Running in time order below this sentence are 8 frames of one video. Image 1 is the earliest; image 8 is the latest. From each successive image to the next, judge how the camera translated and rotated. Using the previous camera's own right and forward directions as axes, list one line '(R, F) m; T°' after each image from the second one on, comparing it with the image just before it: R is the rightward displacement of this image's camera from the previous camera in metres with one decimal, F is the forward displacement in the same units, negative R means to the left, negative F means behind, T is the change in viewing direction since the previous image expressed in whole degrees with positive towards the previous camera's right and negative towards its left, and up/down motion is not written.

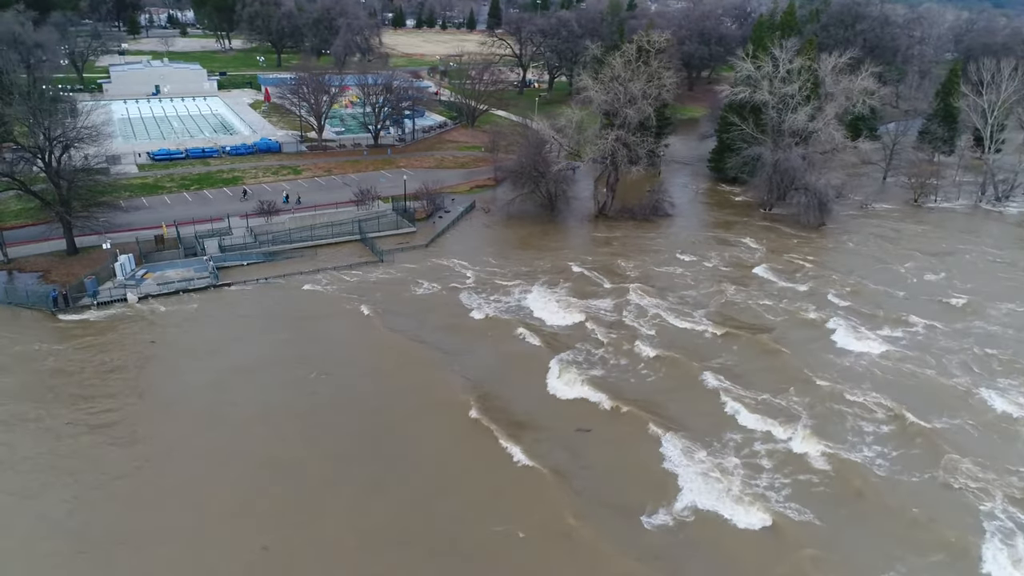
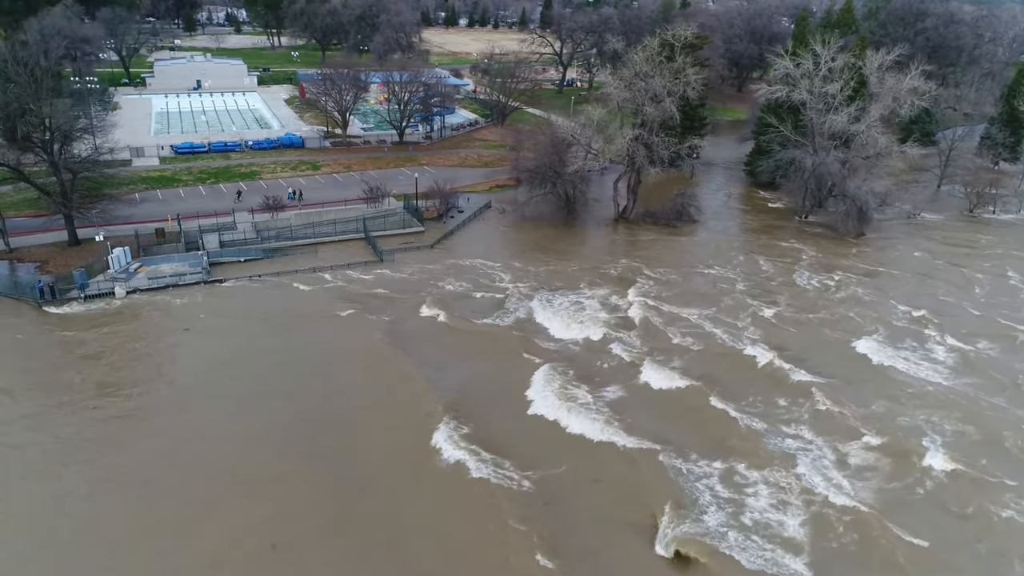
(+2.2, +1.8) m; -4°
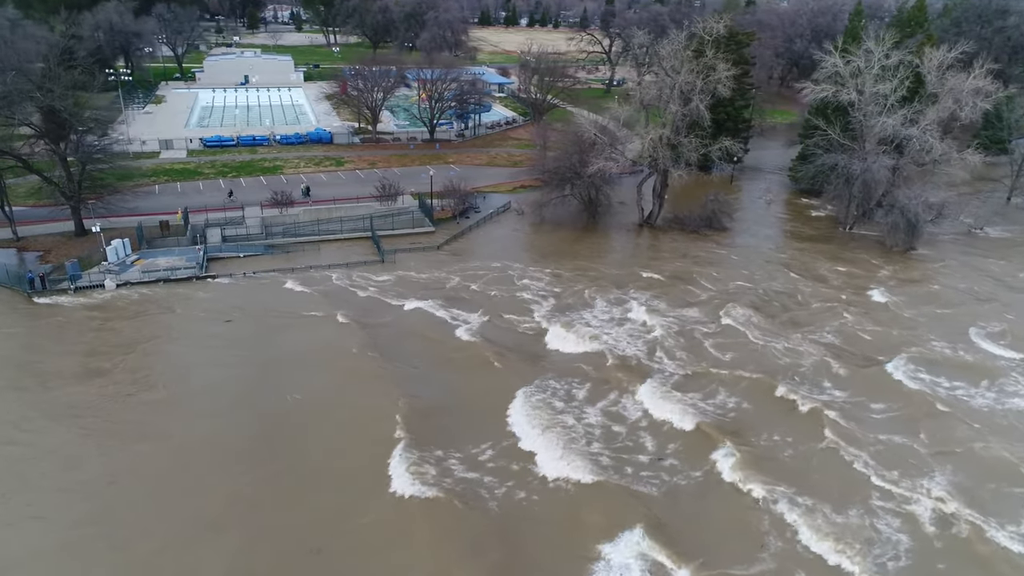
(+2.4, +1.9) m; -5°
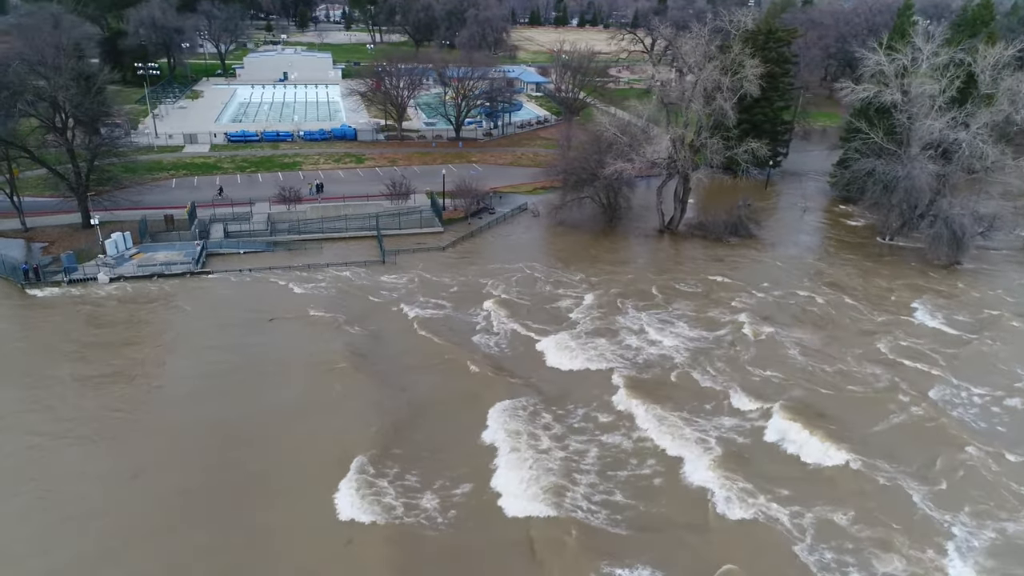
(+1.9, +1.5) m; -4°
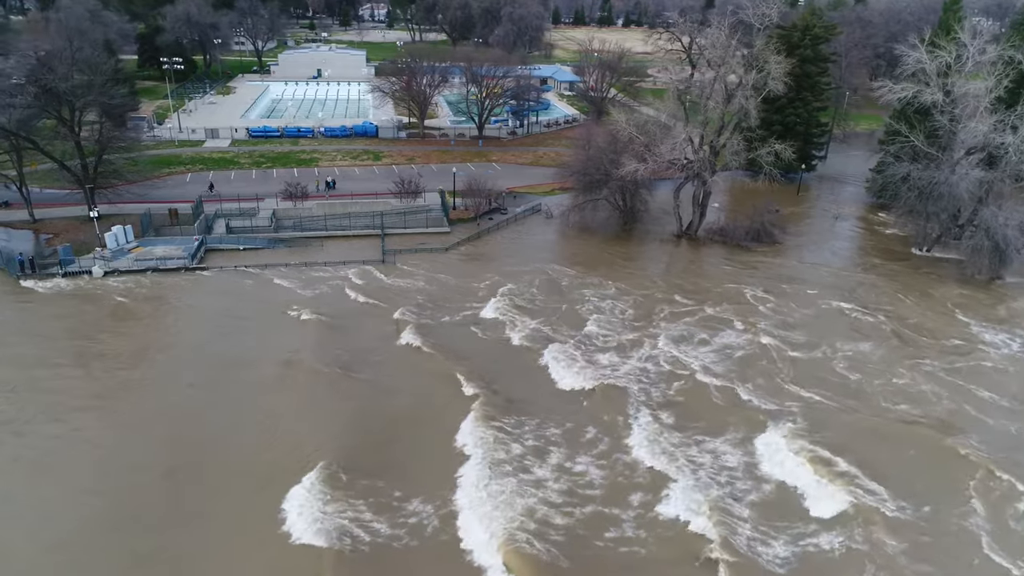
(+1.7, +1.3) m; -4°
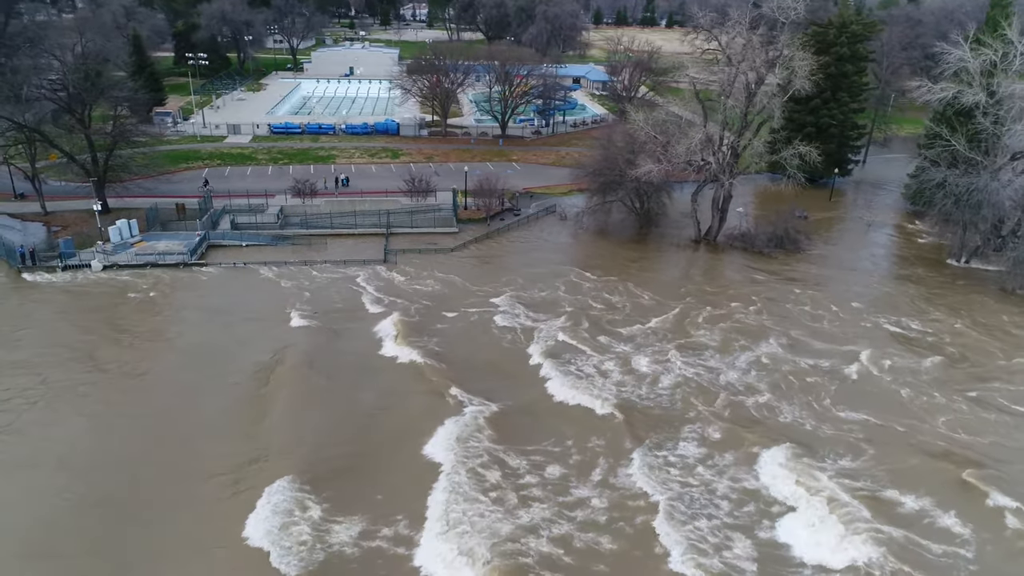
(+1.5, +1.1) m; -3°
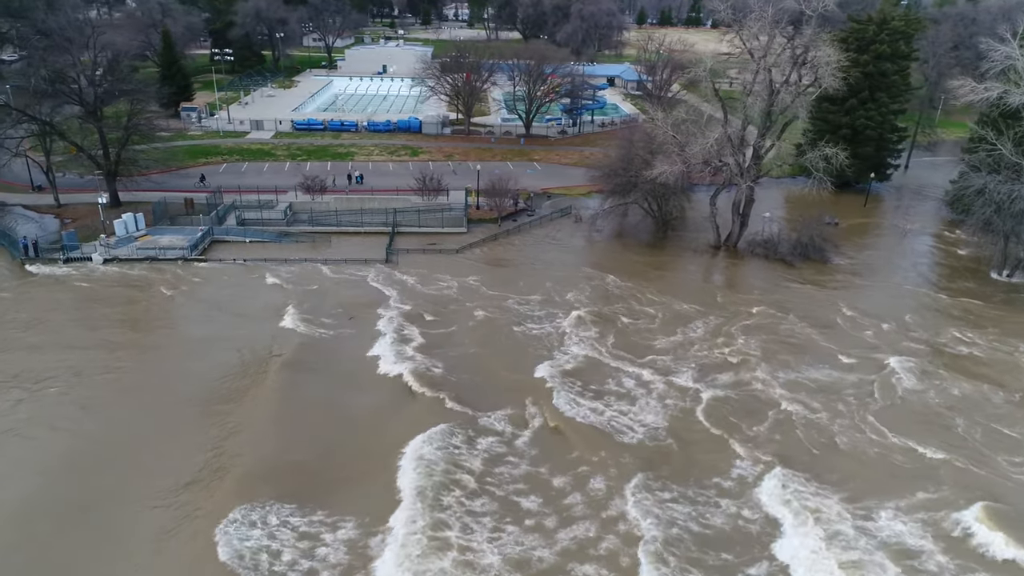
(+1.5, +1.1) m; -3°
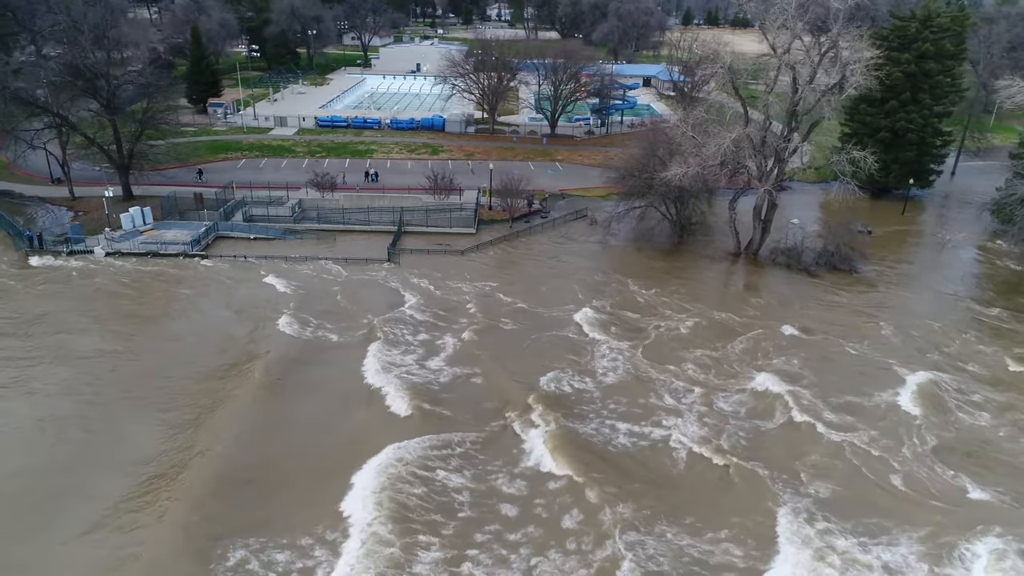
(+1.5, +1.1) m; -3°
